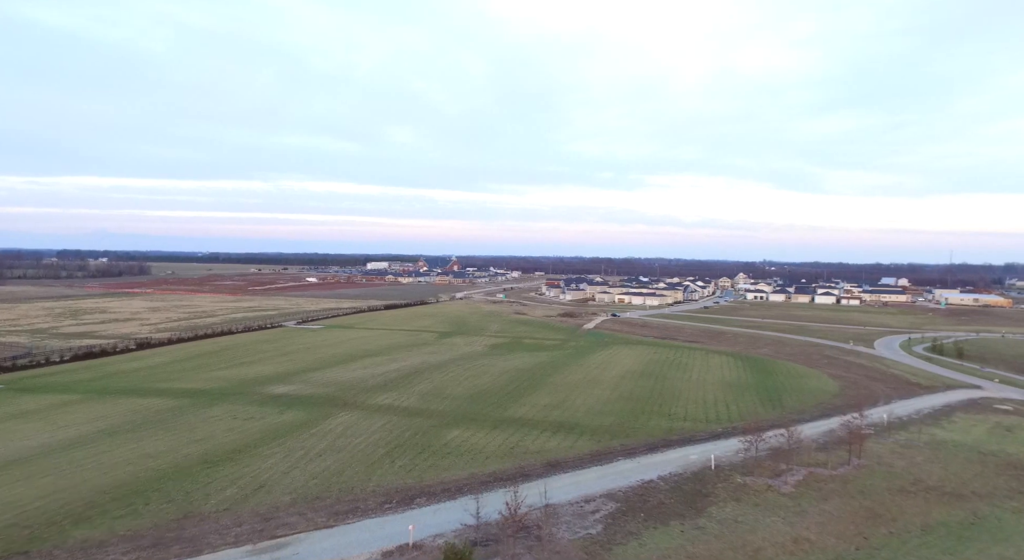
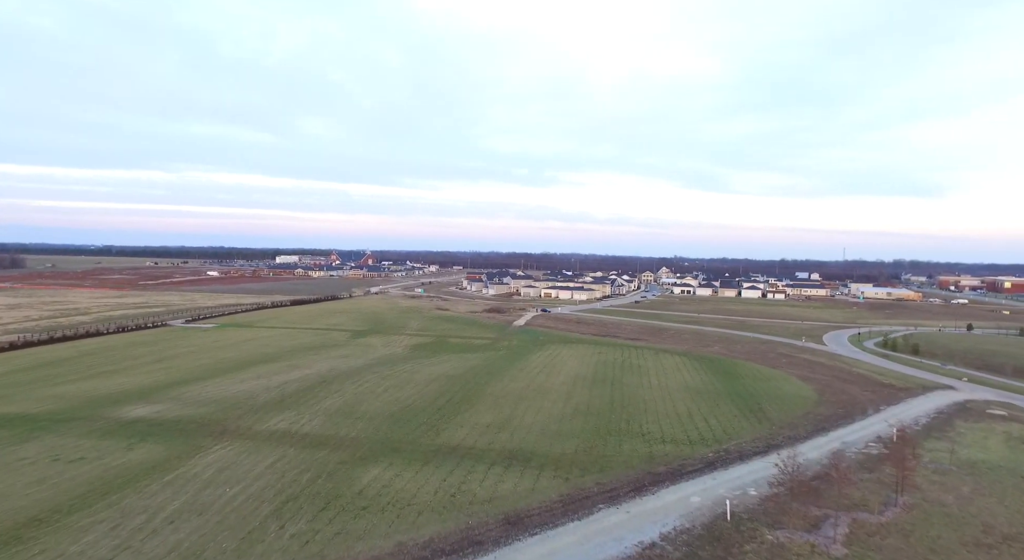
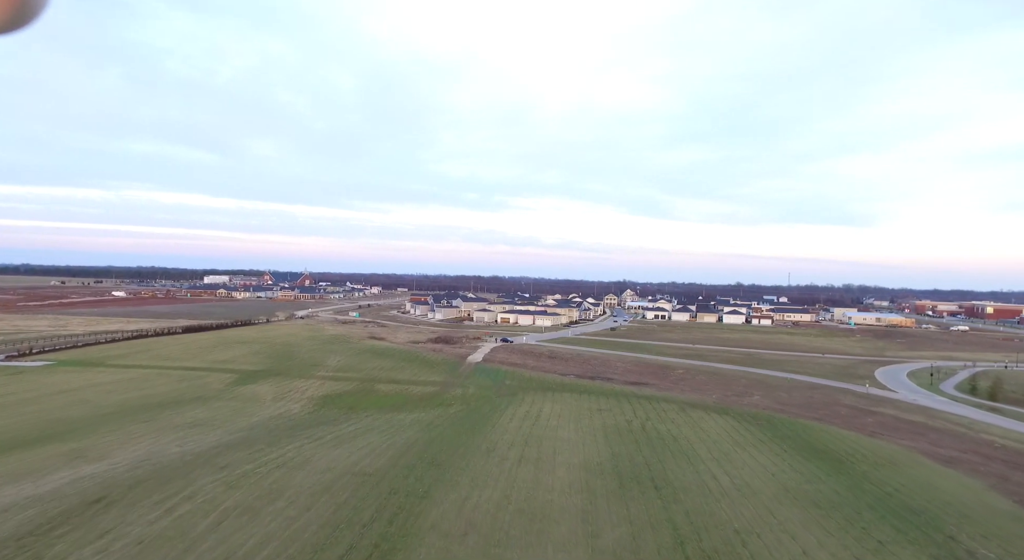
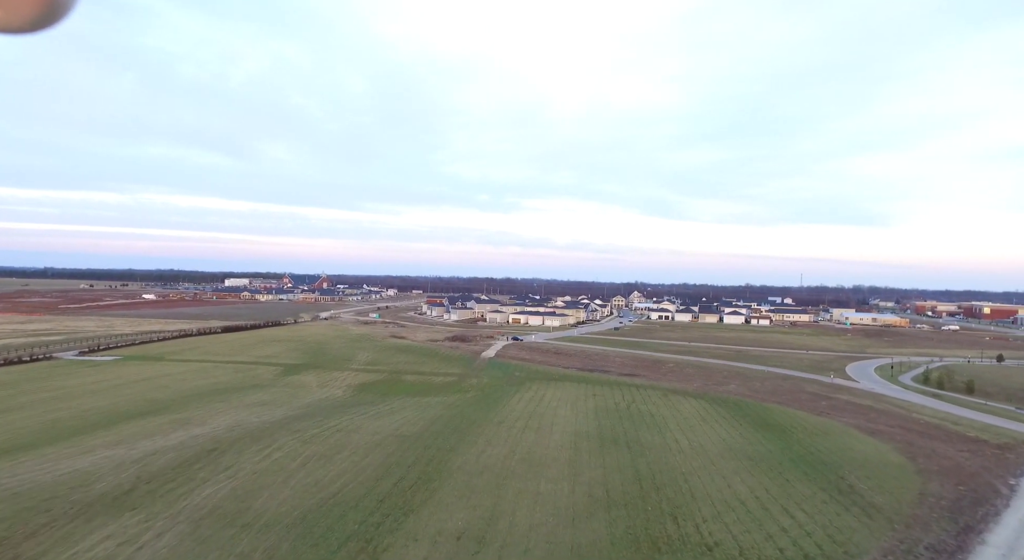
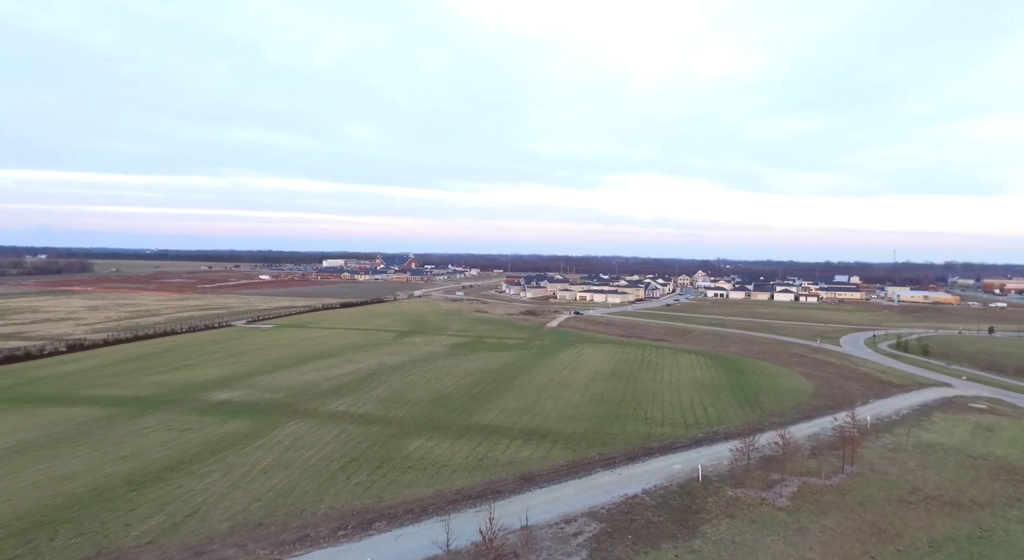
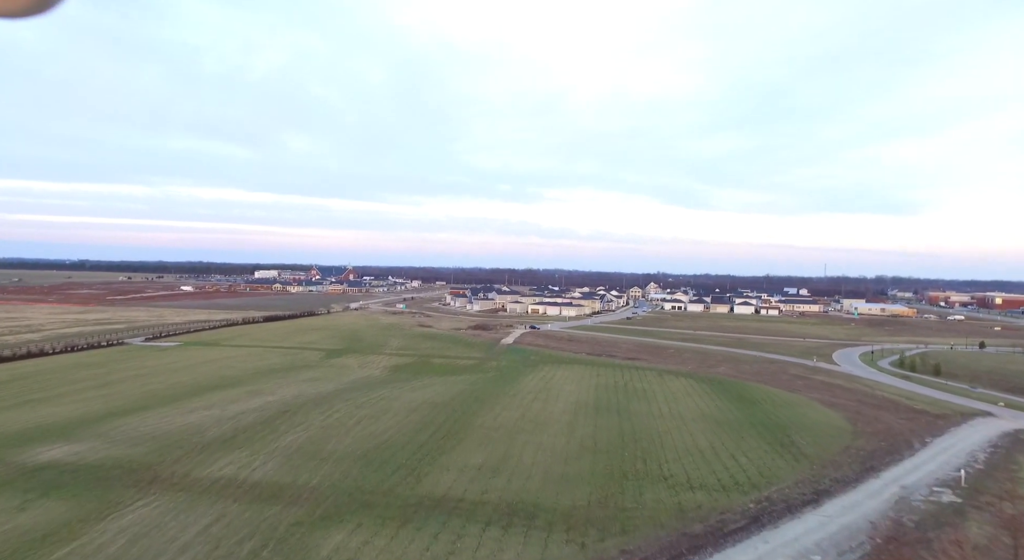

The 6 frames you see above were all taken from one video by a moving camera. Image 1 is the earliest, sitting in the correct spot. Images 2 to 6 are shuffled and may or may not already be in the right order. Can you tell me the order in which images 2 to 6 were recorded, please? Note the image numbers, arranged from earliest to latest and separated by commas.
5, 2, 6, 4, 3
